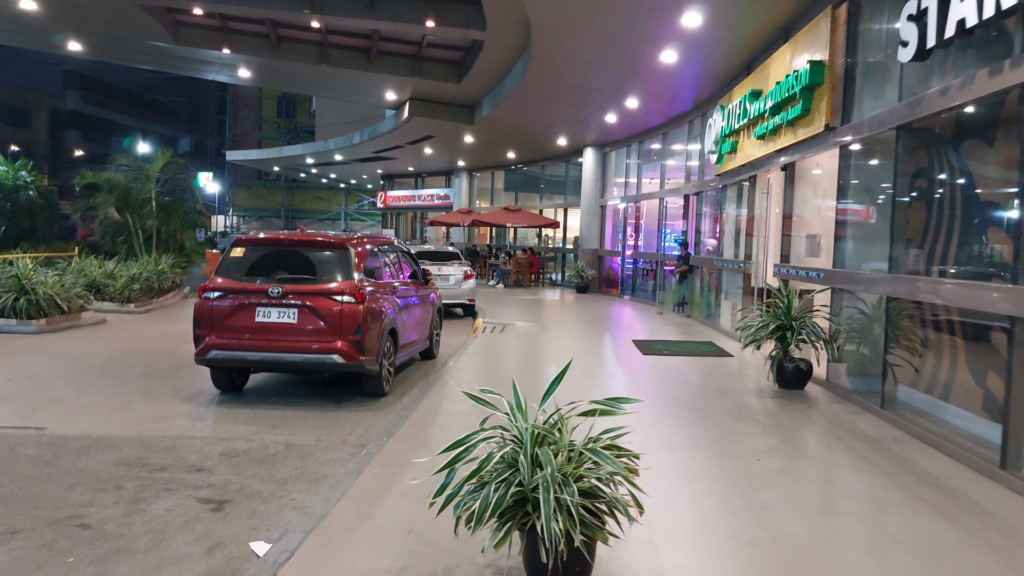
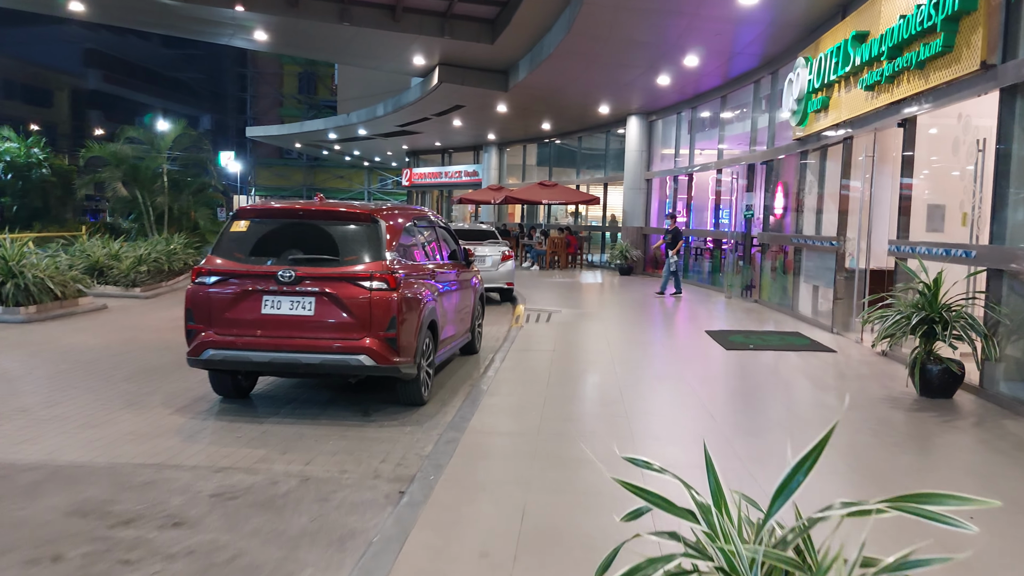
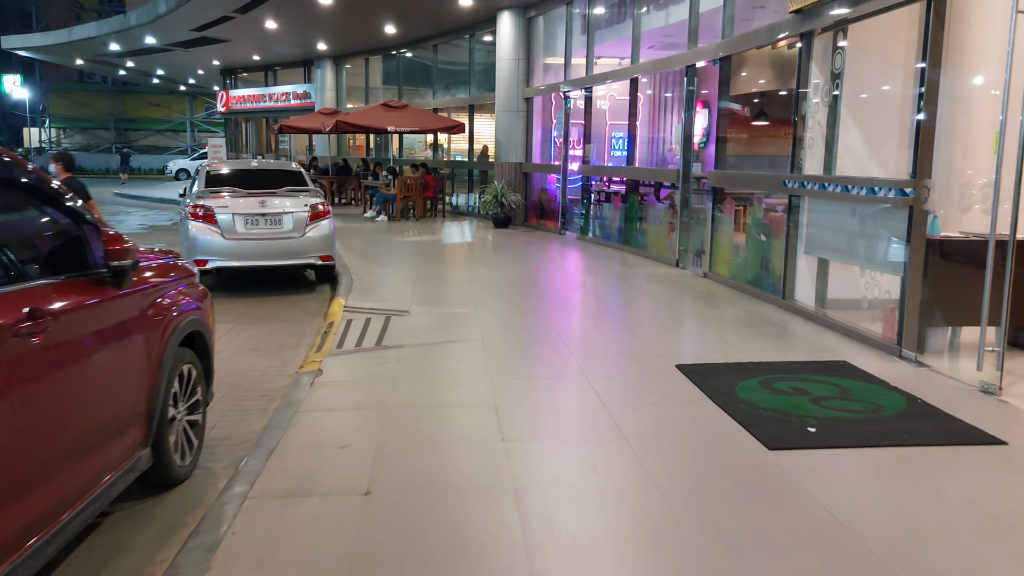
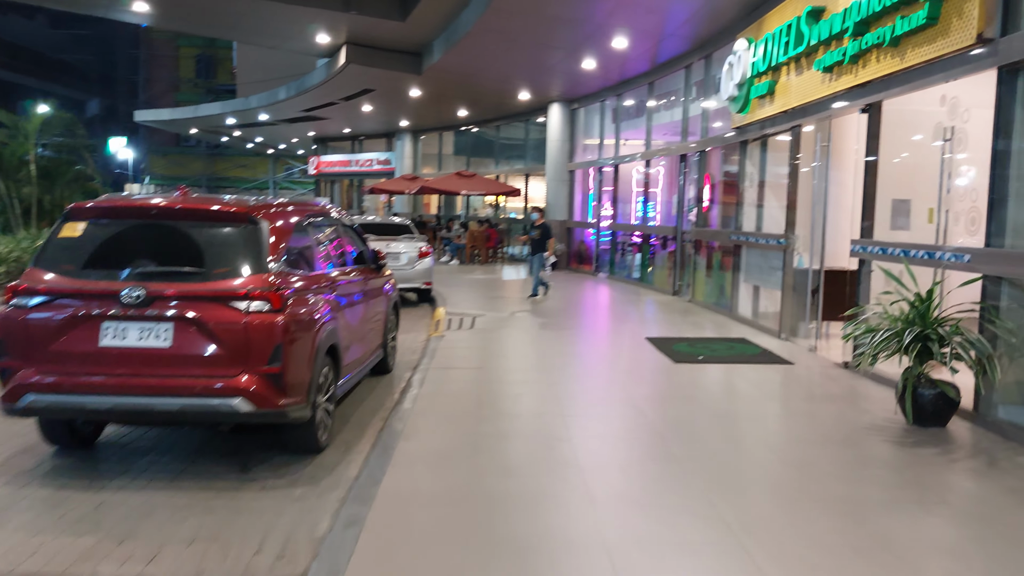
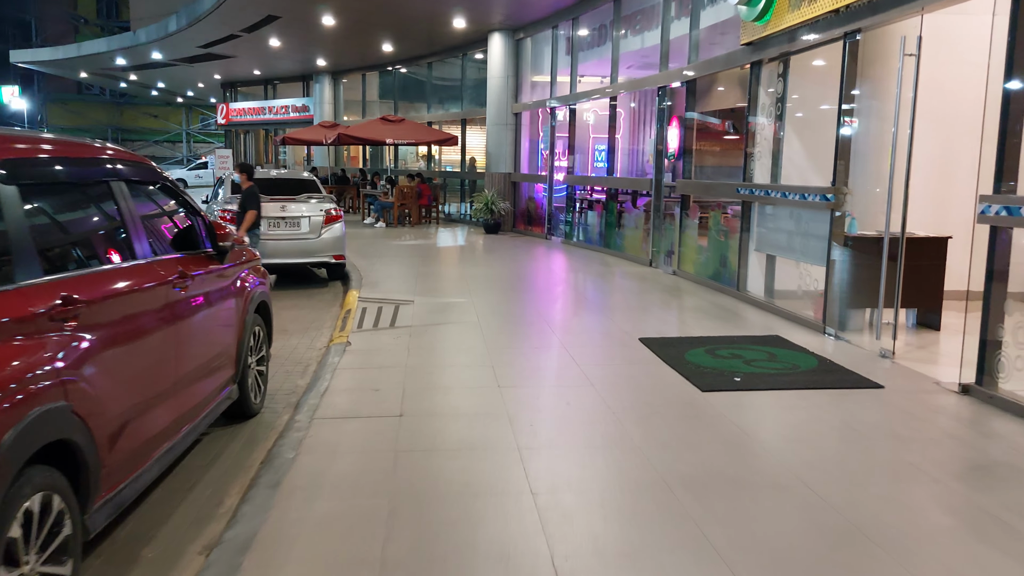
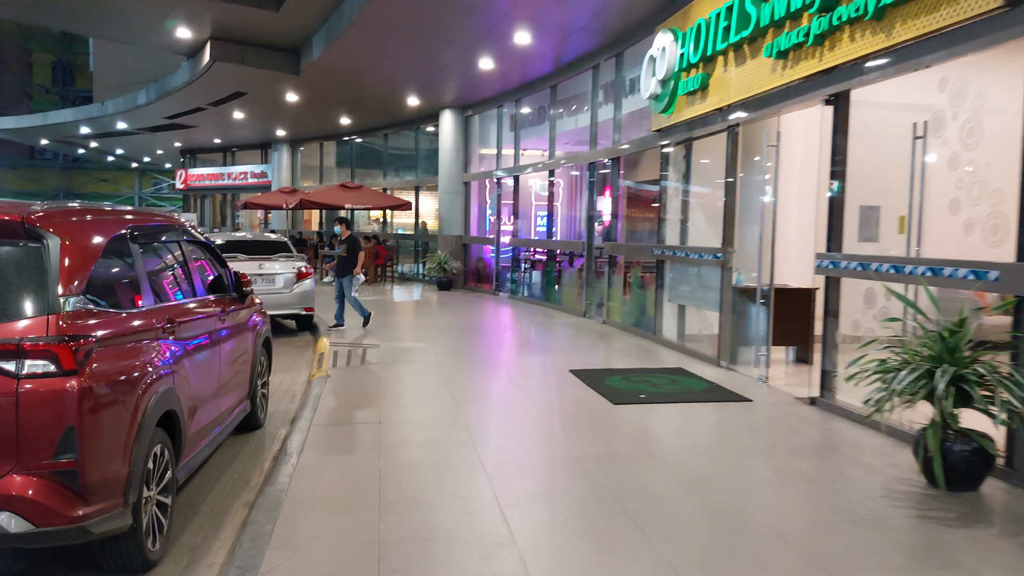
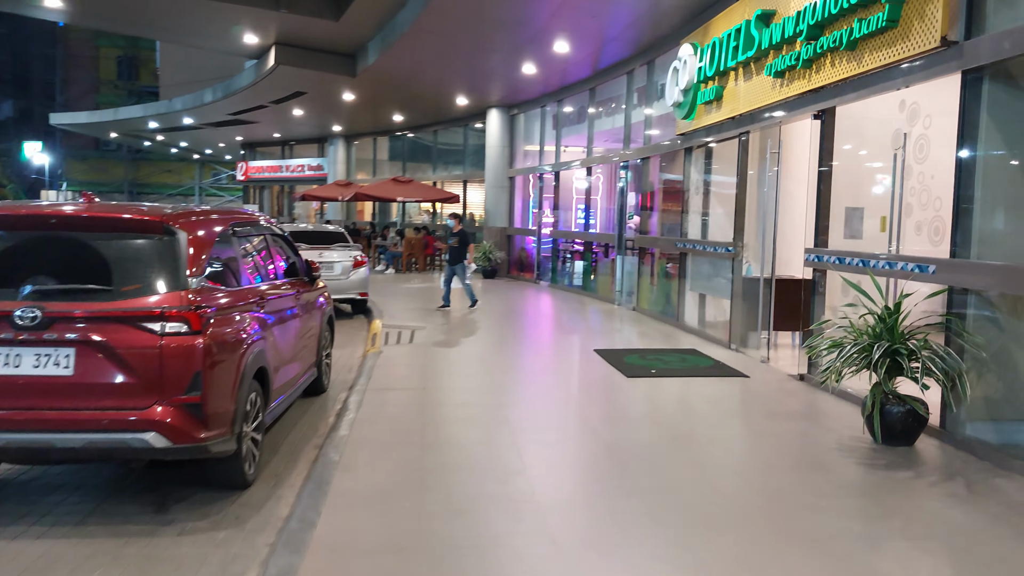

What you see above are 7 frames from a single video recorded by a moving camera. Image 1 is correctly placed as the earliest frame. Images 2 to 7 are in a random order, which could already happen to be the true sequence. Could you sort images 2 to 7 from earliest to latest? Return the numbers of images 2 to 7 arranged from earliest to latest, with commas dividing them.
2, 4, 7, 6, 5, 3
